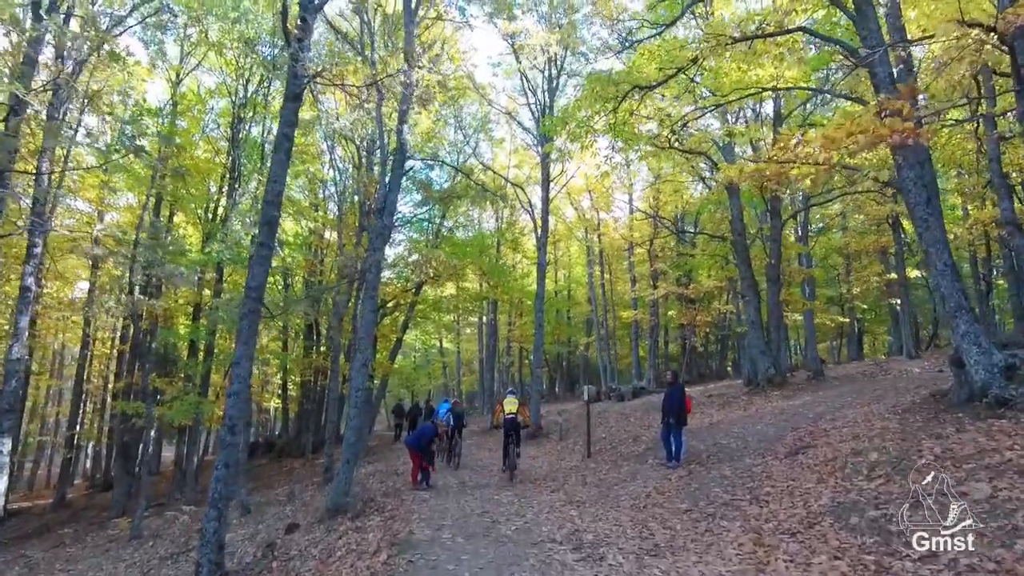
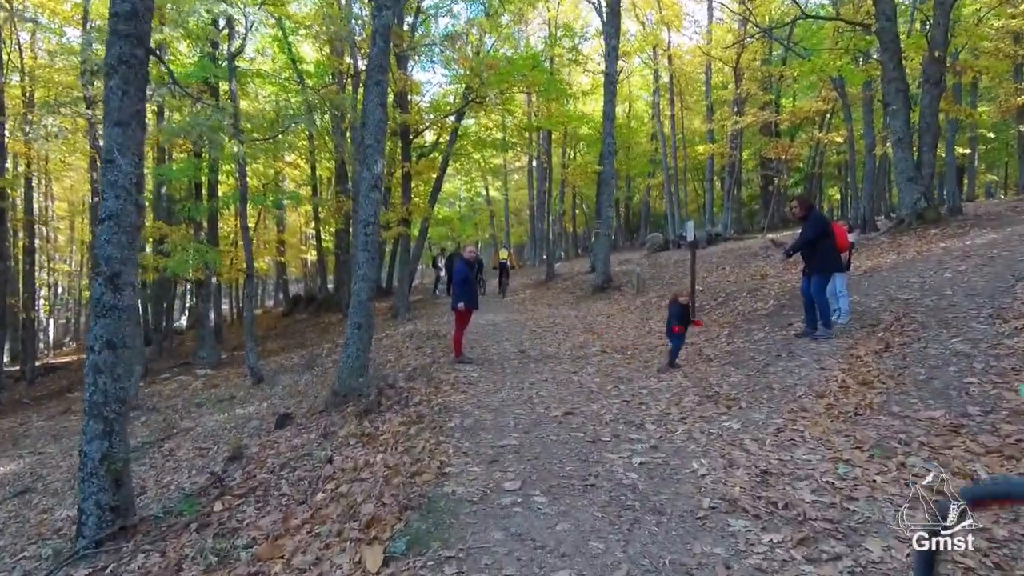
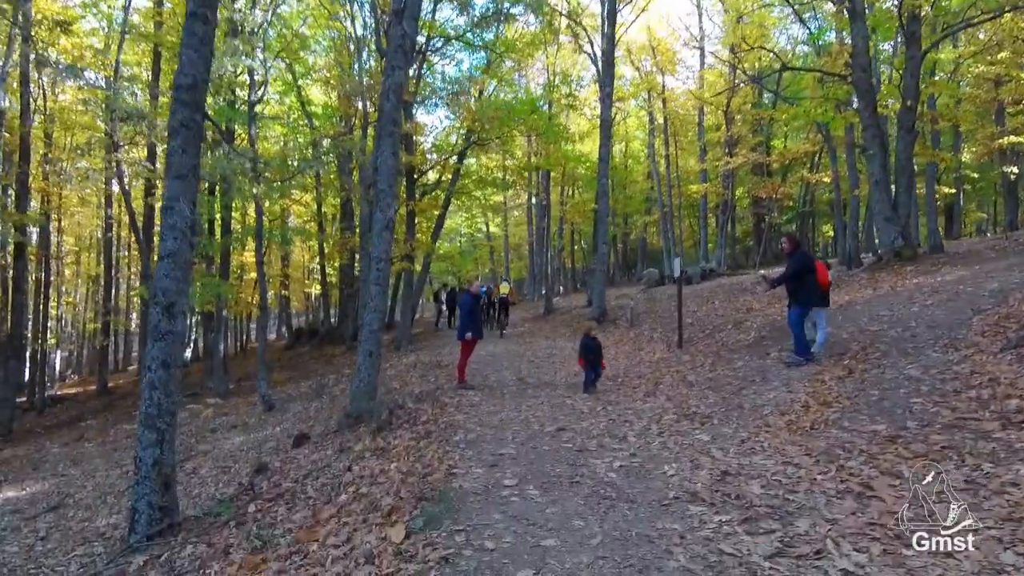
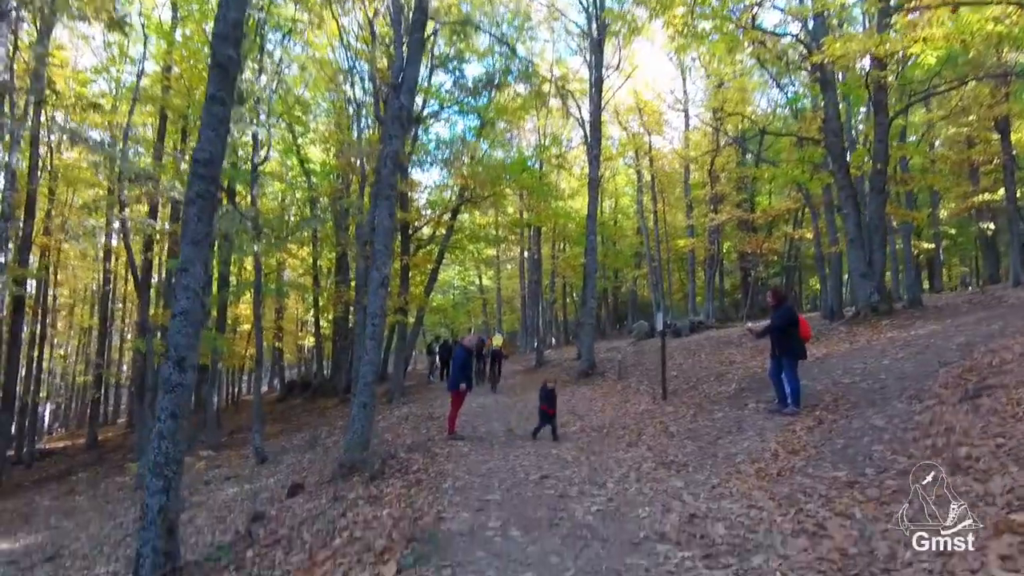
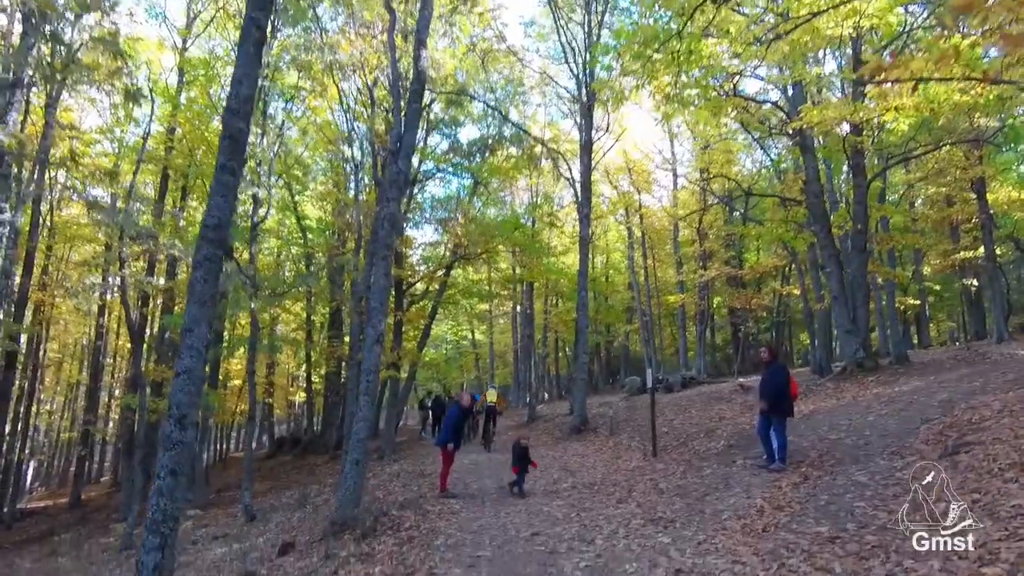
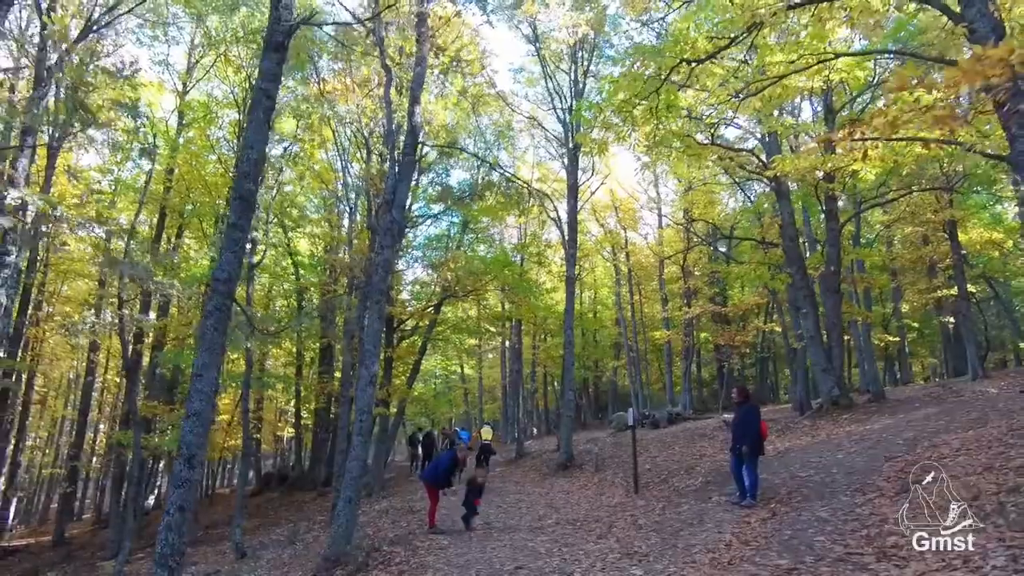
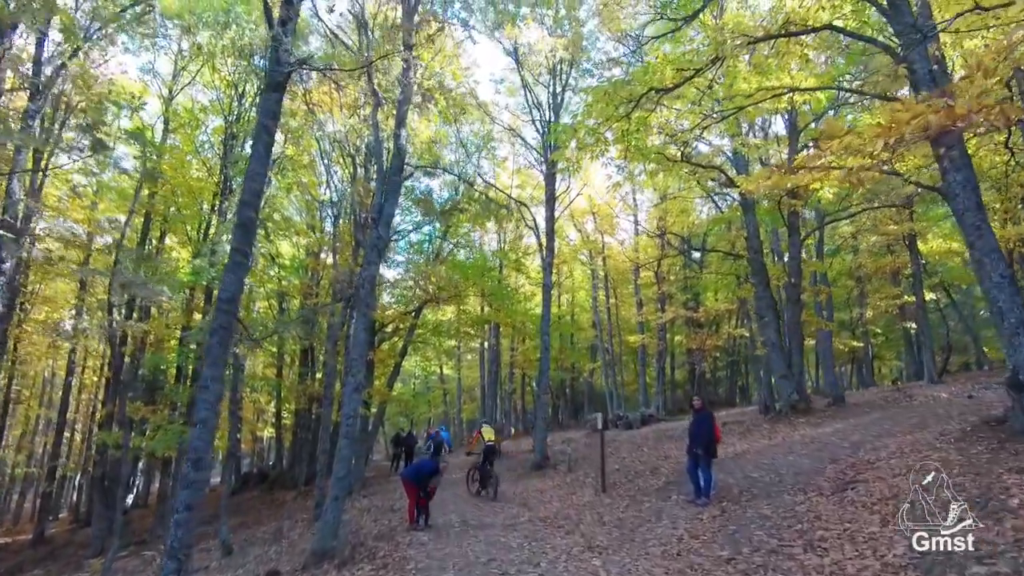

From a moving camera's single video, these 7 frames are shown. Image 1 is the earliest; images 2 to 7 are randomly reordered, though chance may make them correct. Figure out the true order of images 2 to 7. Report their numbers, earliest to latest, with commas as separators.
7, 6, 5, 4, 3, 2
